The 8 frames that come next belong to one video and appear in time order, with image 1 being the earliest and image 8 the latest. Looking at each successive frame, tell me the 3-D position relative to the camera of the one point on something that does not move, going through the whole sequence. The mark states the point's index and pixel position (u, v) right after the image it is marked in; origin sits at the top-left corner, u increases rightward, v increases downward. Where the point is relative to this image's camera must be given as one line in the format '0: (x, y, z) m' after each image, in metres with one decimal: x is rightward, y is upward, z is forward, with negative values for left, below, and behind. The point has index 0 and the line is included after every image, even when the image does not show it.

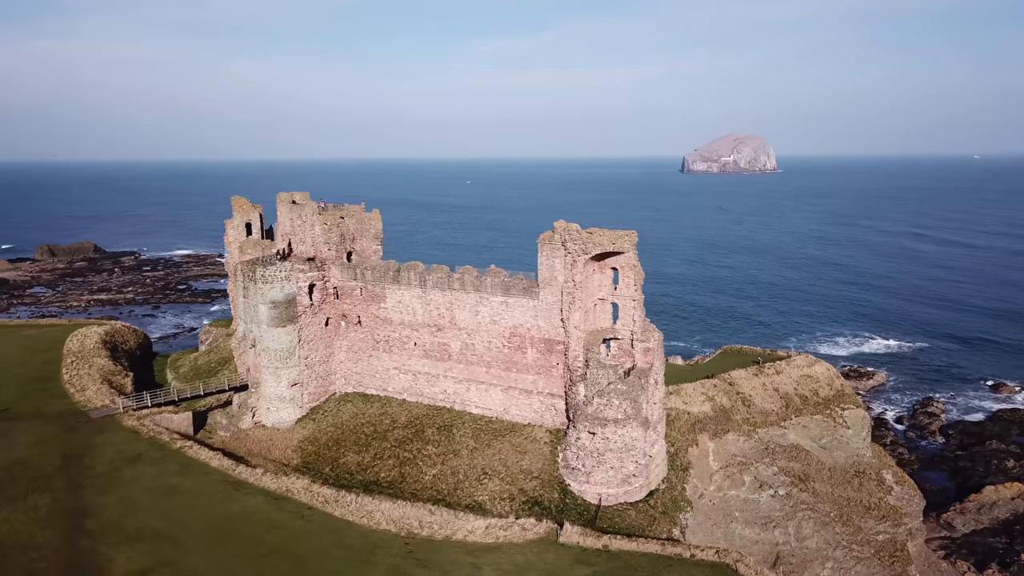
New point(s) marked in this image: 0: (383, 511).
0: (-3.2, -5.4, +19.3) m
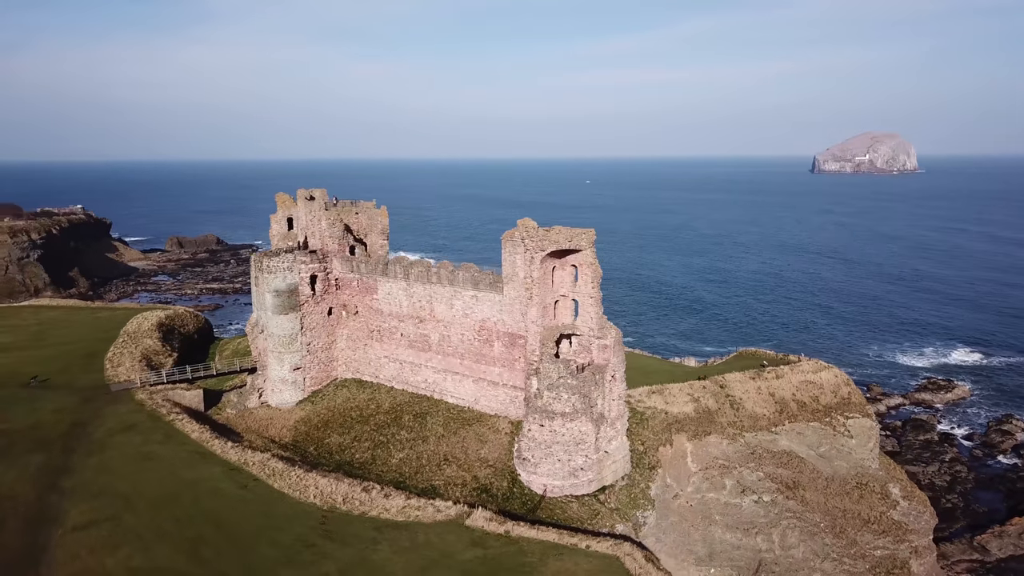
0: (-5.1, -5.1, +20.7) m
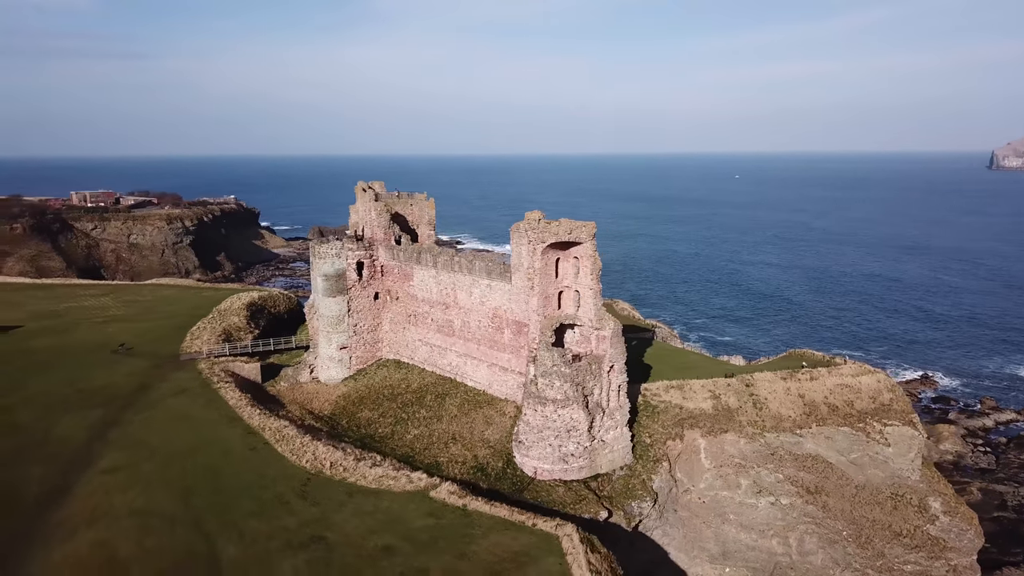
0: (-5.6, -4.7, +22.7) m
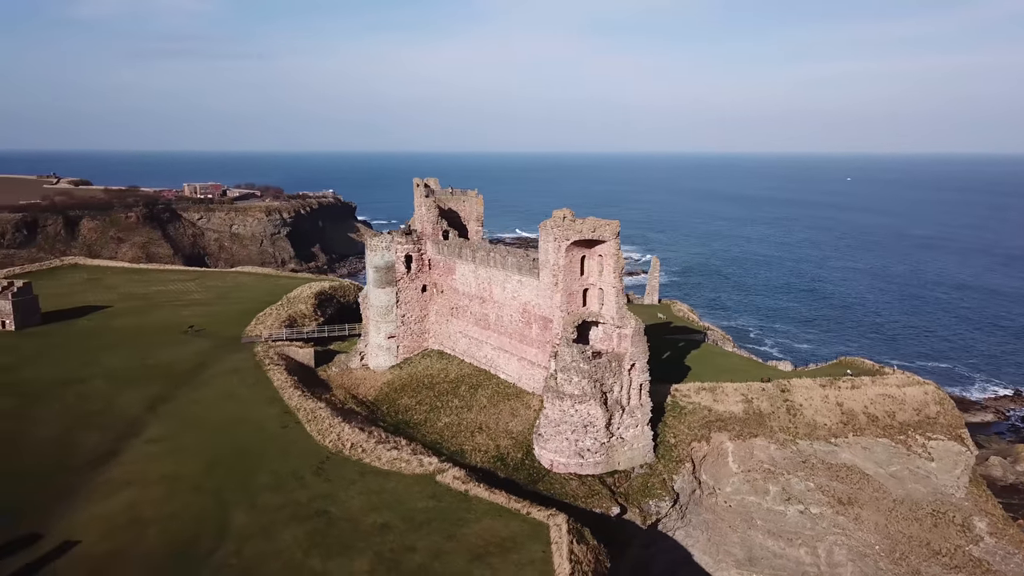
0: (-5.1, -4.3, +24.0) m
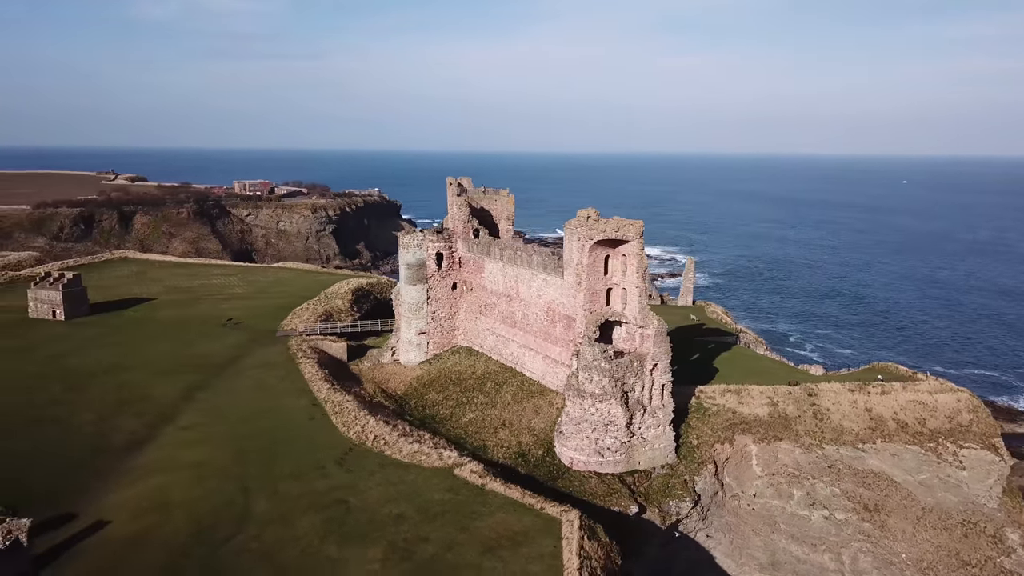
0: (-4.5, -4.2, +24.5) m
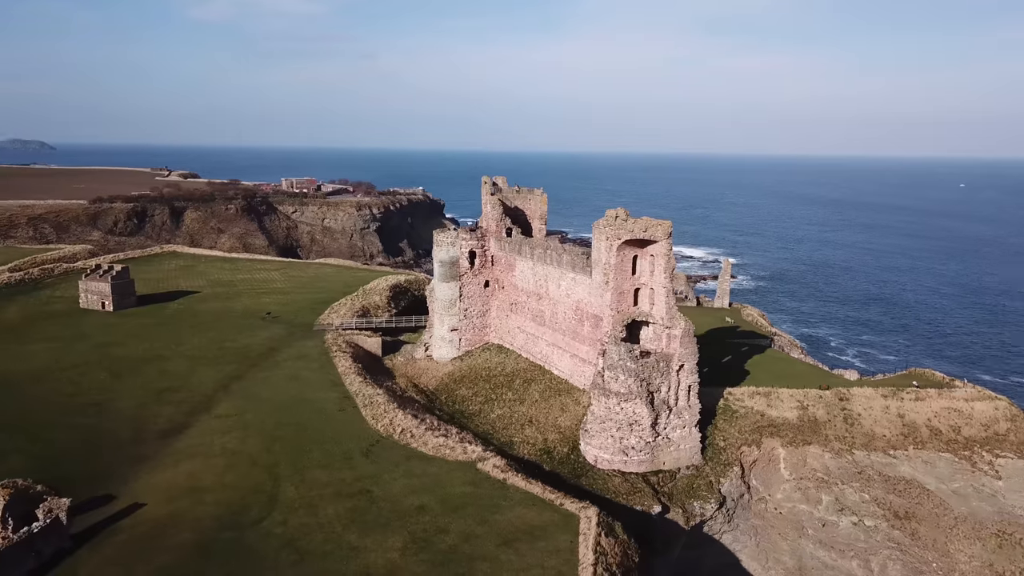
0: (-3.7, -4.1, +25.0) m
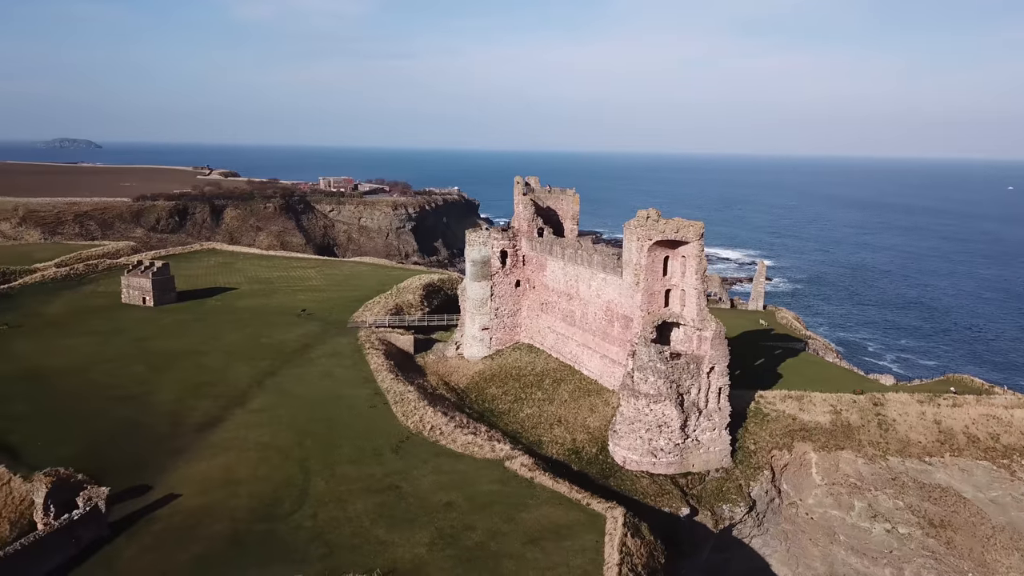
0: (-2.8, -4.0, +25.3) m
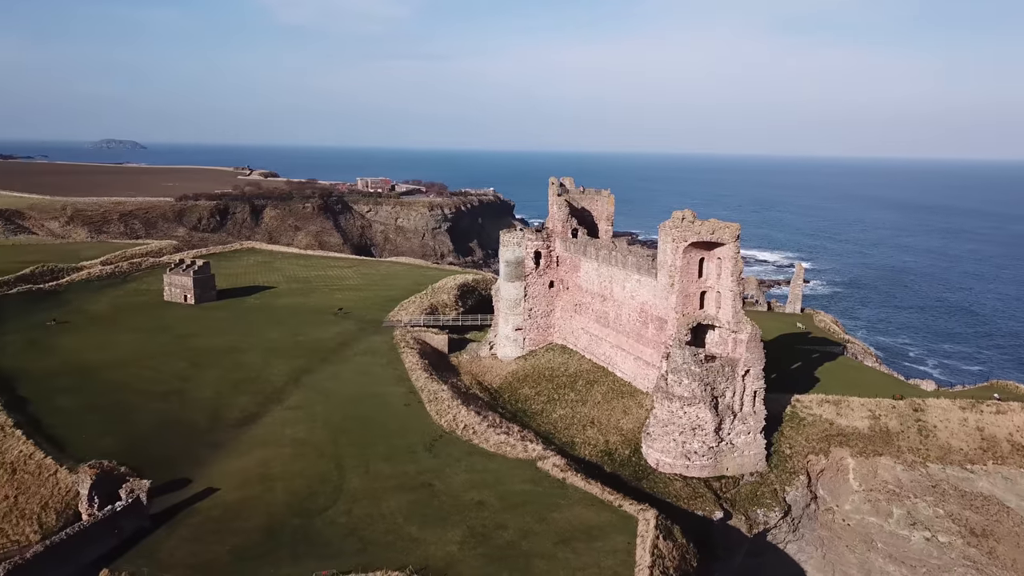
0: (-1.8, -4.0, +25.4) m
